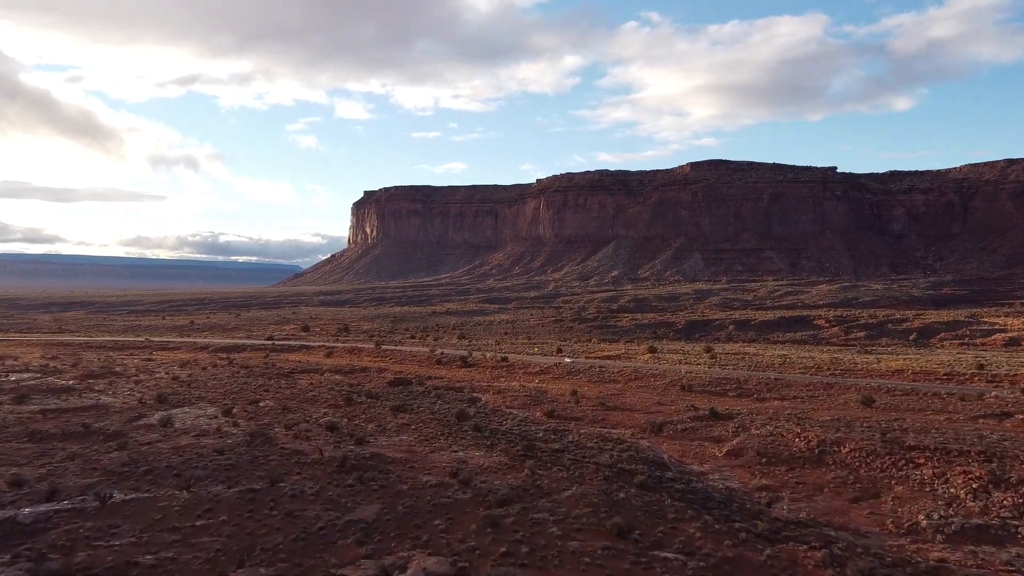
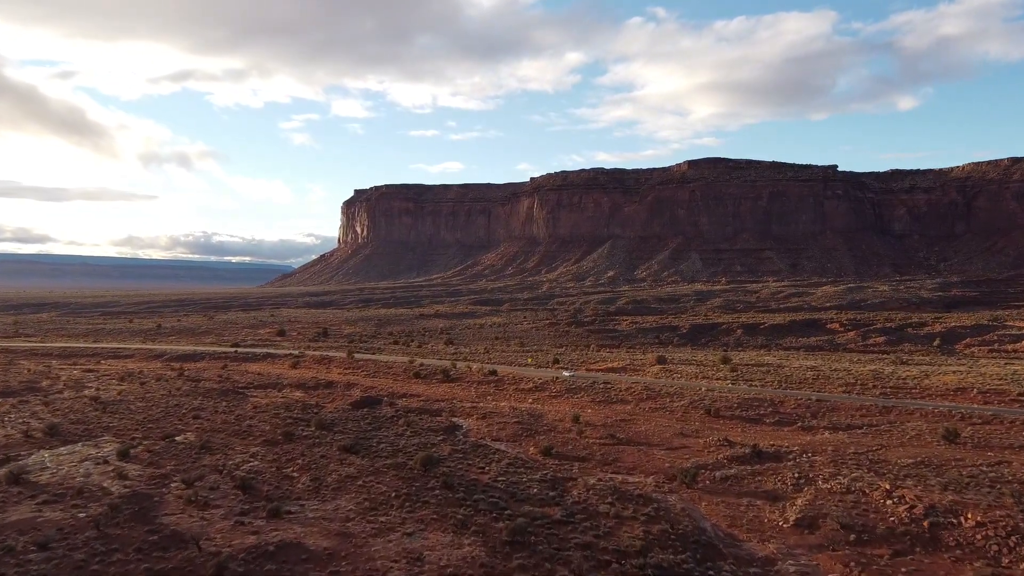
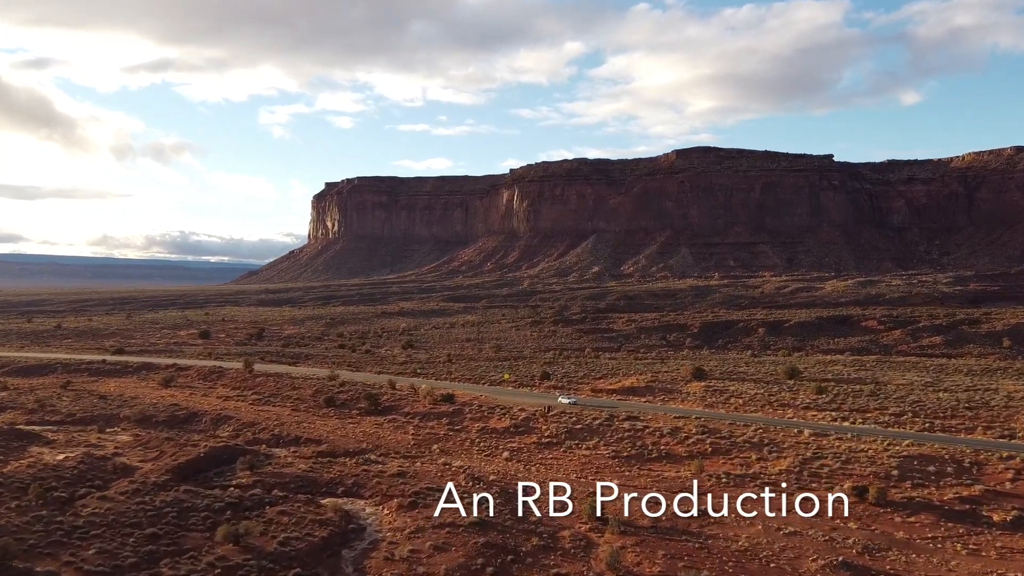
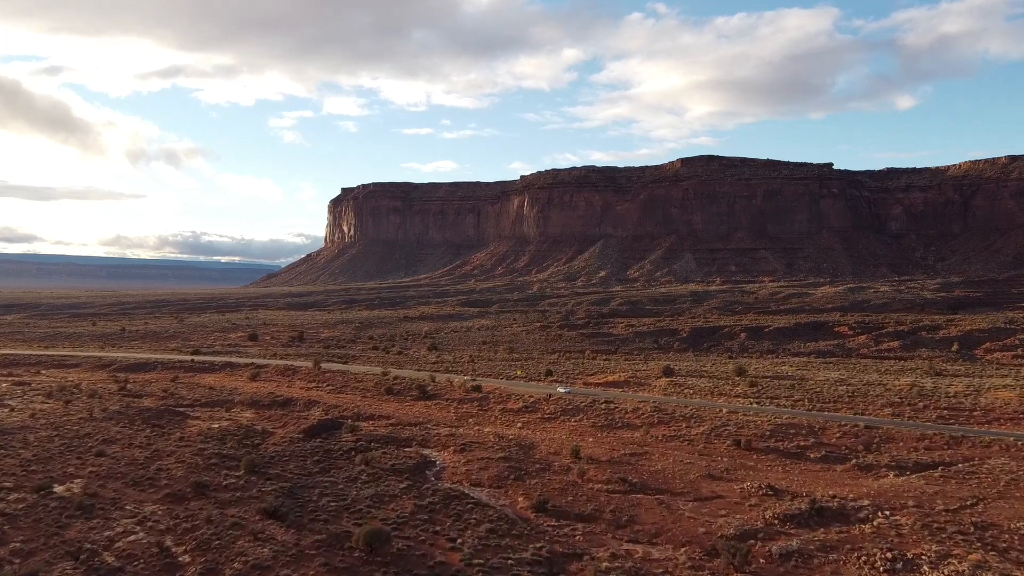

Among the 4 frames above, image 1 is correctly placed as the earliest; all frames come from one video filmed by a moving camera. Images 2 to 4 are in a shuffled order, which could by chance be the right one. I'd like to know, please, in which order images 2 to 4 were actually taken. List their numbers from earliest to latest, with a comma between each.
2, 4, 3
